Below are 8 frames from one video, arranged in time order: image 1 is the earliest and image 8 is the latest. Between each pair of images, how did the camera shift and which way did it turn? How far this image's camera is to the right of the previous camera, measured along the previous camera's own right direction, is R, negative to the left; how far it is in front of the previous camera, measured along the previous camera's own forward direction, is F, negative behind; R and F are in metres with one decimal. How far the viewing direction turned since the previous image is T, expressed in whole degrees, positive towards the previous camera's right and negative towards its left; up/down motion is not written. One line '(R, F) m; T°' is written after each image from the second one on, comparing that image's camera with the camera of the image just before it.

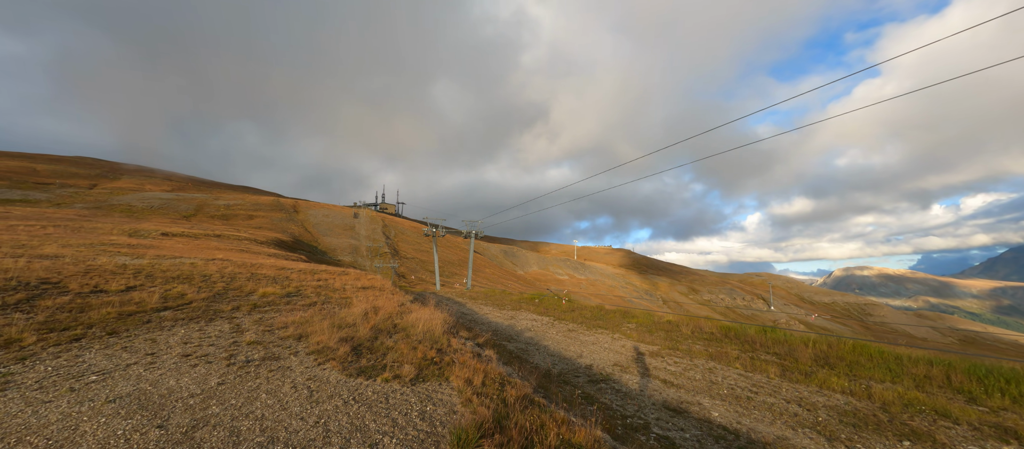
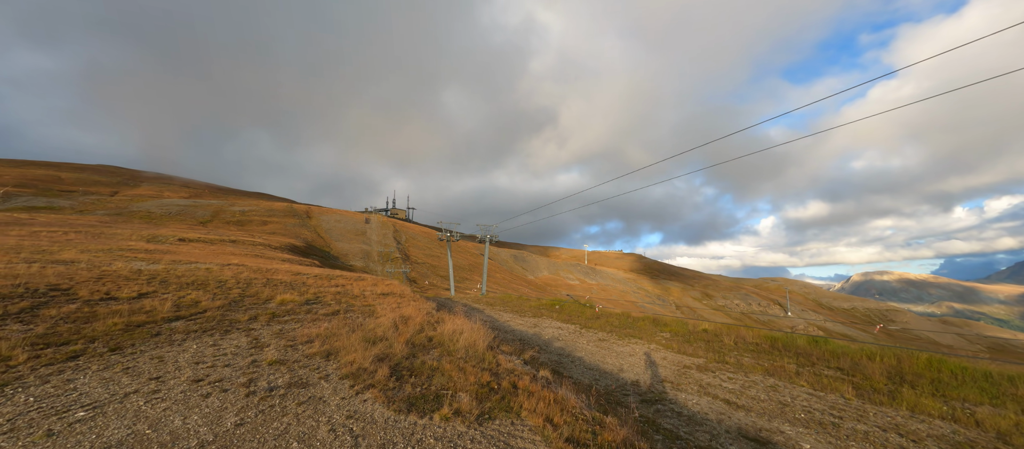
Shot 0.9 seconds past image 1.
(-1.2, +1.3) m; -1°
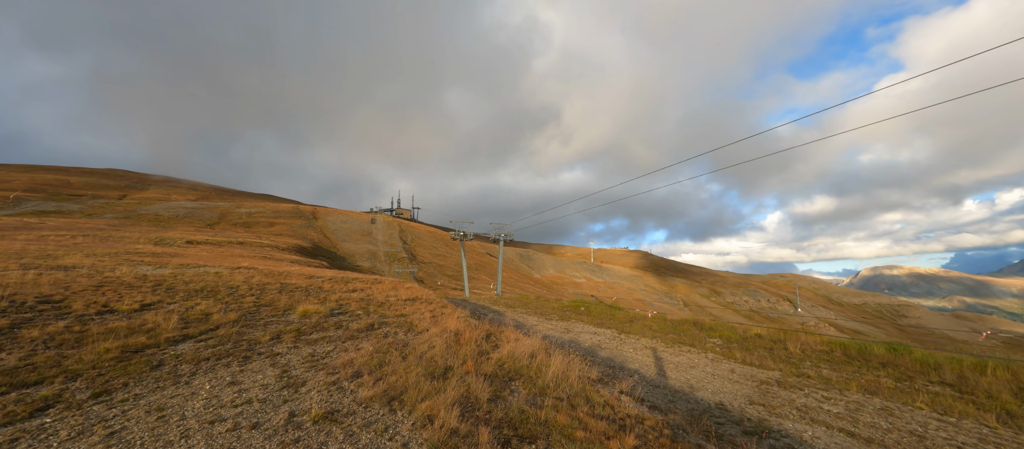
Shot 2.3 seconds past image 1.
(-2.0, +2.1) m; -1°
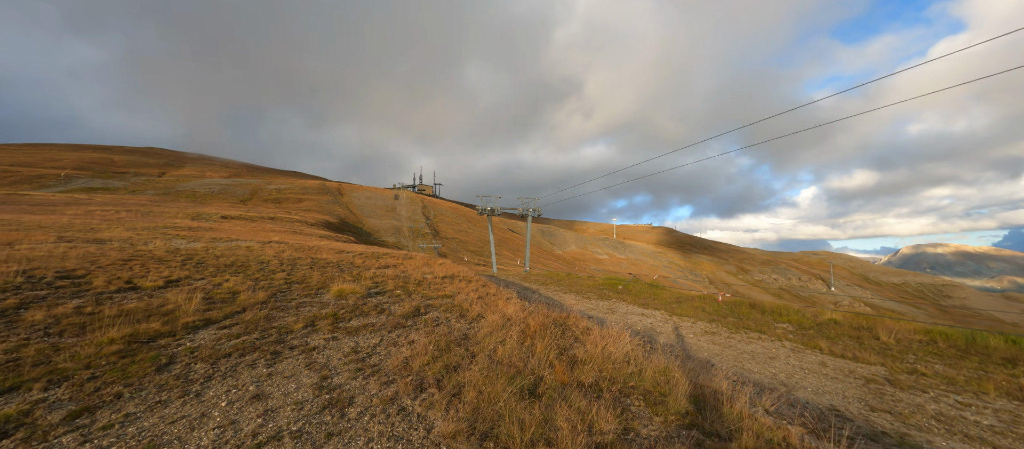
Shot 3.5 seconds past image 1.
(-1.4, +2.0) m; -3°
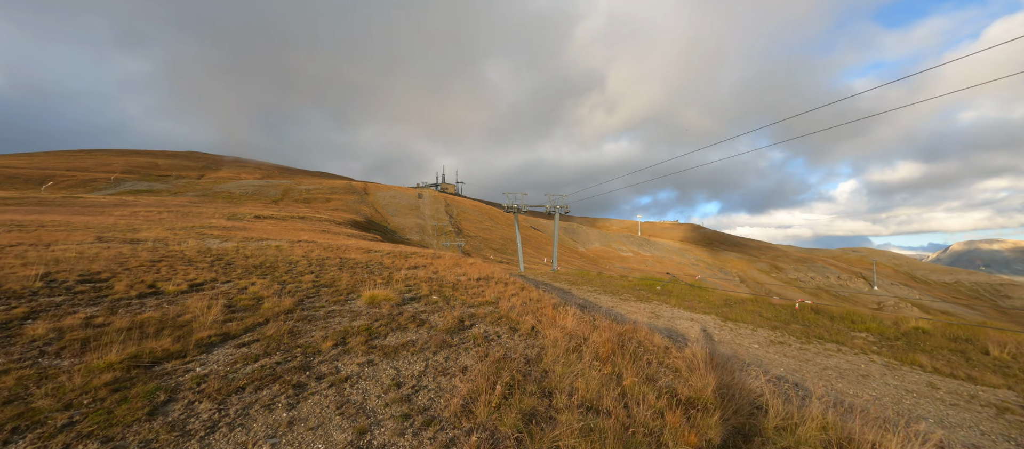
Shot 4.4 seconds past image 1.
(-0.9, +1.5) m; -4°
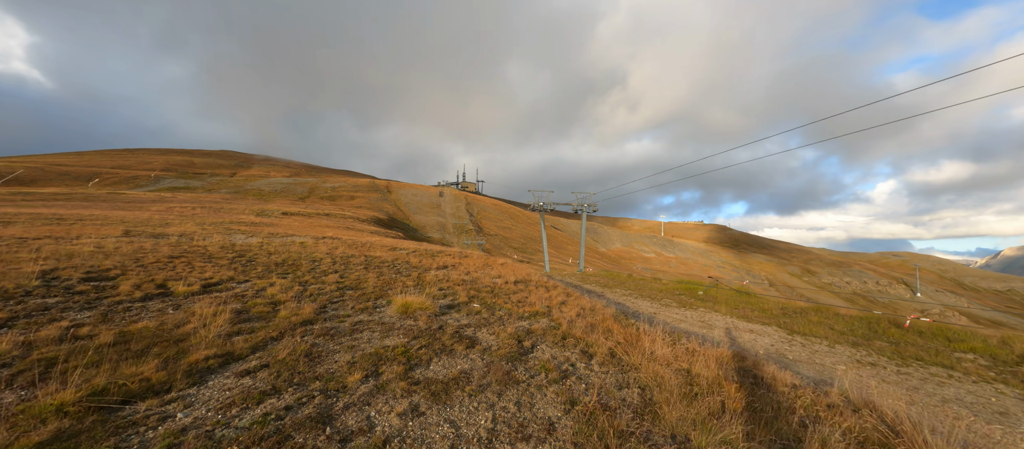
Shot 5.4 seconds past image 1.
(-1.0, +1.7) m; -3°
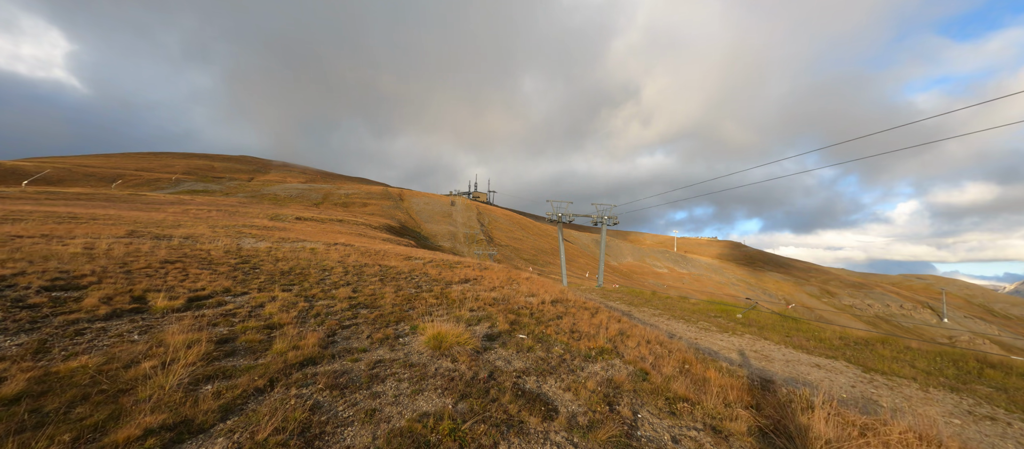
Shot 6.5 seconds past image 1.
(-1.1, +1.9) m; -2°
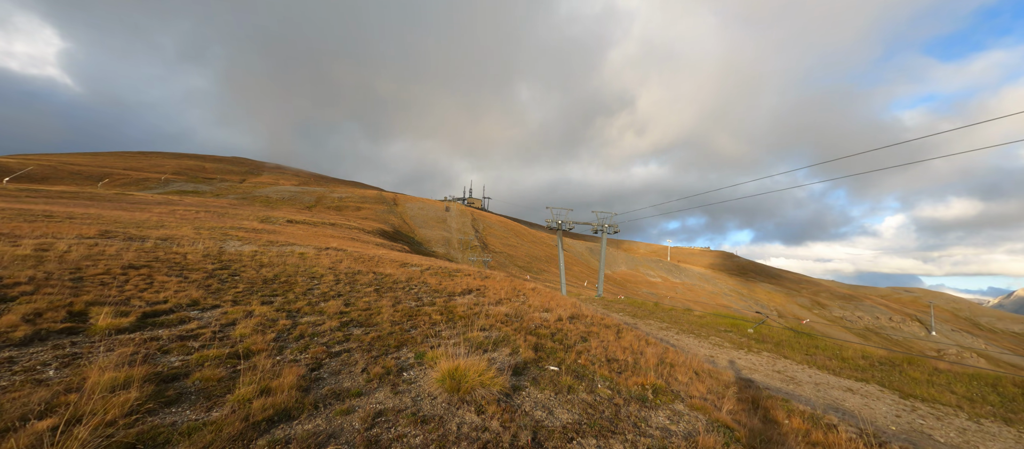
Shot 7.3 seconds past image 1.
(-0.7, +1.4) m; +1°
